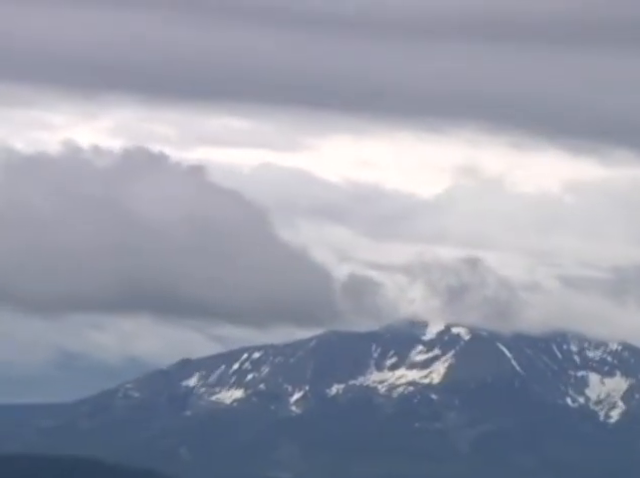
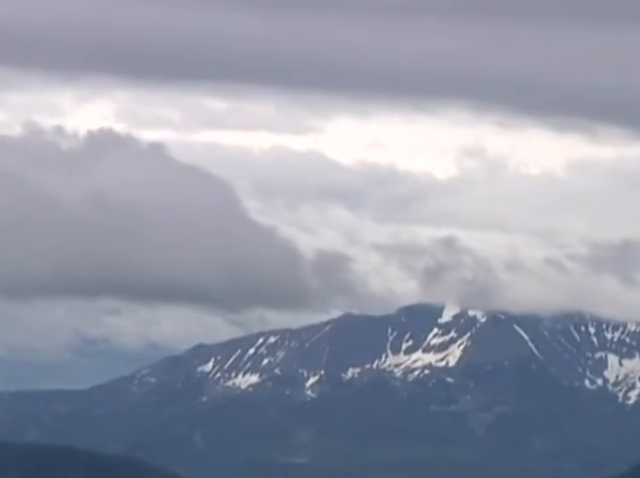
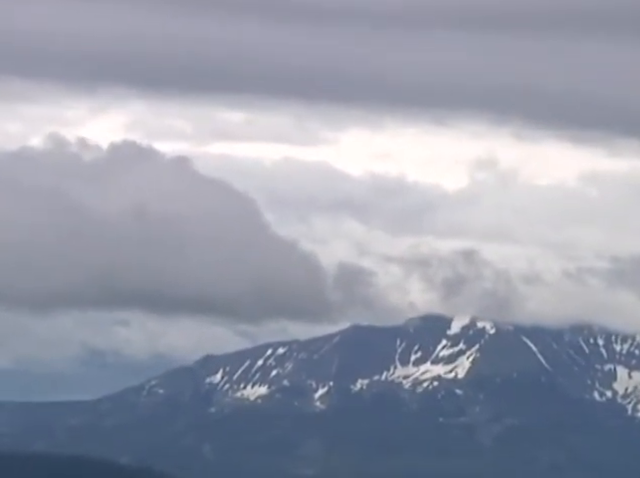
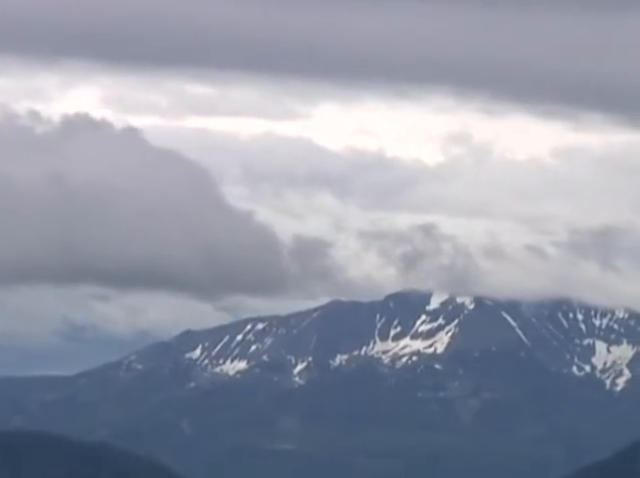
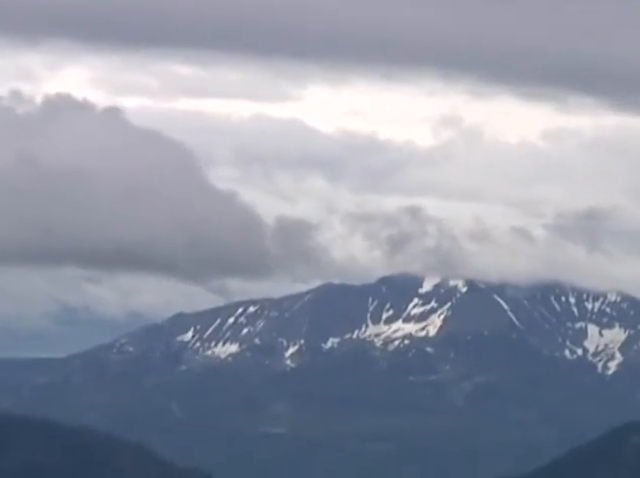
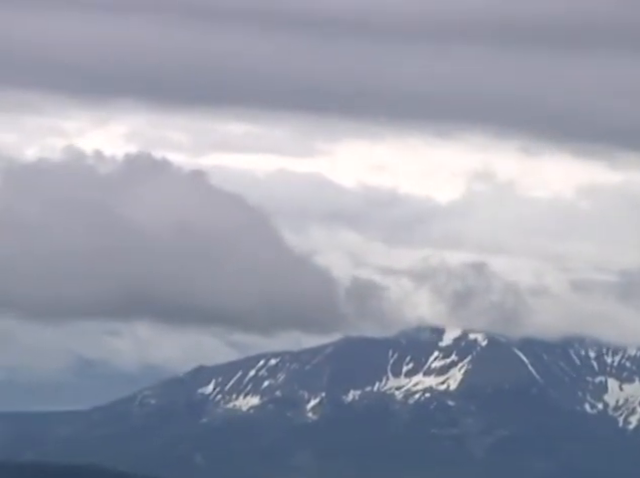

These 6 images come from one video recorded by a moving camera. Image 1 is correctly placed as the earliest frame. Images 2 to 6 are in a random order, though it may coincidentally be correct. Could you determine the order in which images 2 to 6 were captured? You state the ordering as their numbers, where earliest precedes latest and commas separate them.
6, 3, 2, 4, 5
